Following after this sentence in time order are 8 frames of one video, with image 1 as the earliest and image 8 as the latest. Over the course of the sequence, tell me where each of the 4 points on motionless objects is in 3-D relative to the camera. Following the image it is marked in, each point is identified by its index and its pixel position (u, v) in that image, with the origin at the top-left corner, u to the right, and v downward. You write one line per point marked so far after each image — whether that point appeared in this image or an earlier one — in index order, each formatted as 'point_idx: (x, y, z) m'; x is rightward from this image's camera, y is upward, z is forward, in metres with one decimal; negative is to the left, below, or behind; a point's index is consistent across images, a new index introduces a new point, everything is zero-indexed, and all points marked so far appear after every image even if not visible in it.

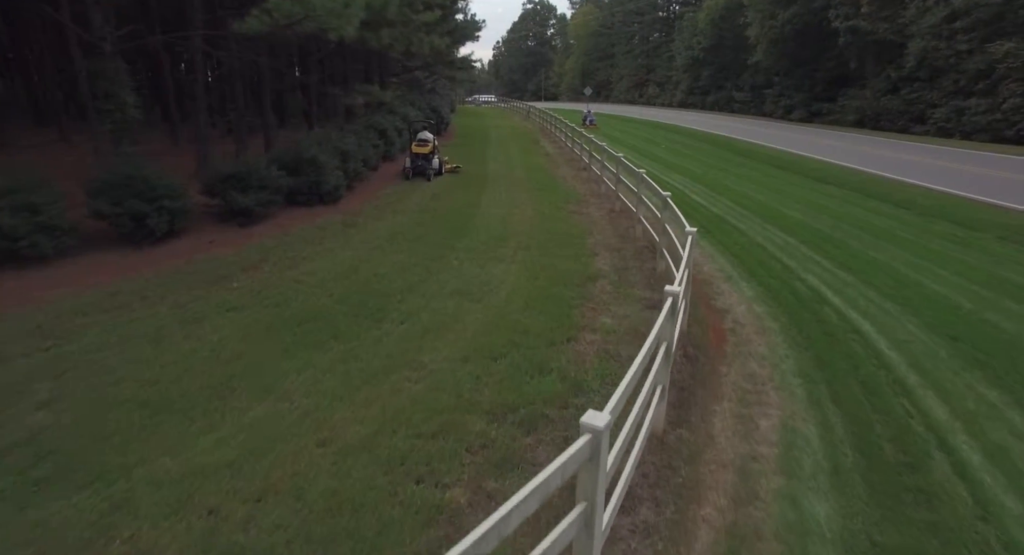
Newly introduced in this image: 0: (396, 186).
0: (-3.0, +2.3, +15.1) m
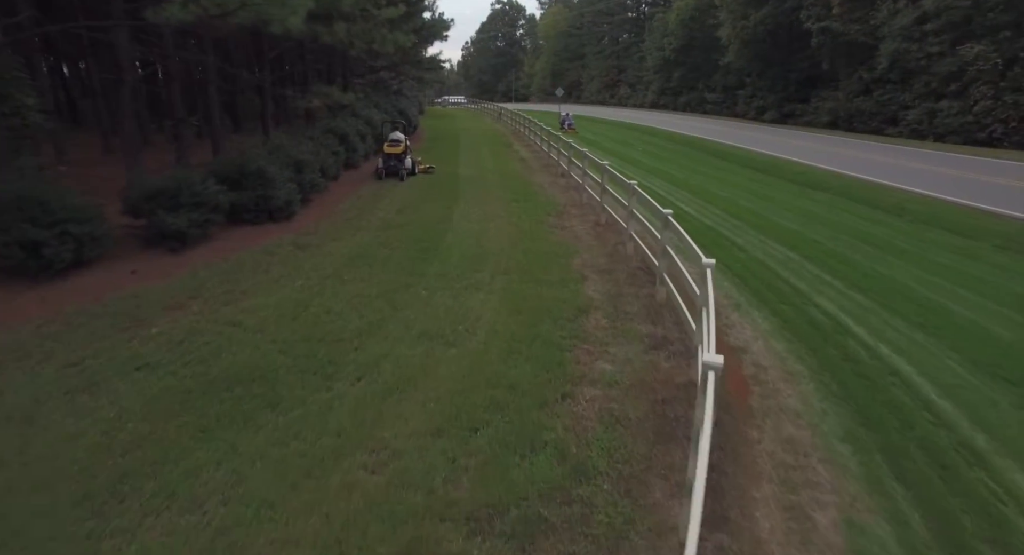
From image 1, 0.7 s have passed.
0: (-3.6, +1.9, +13.7) m
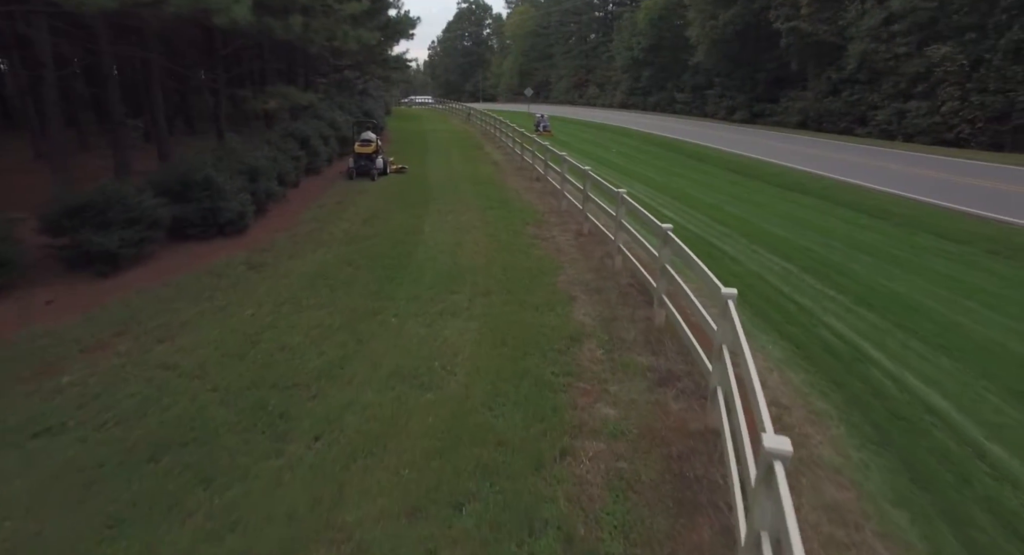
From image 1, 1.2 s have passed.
0: (-4.1, +1.5, +12.6) m
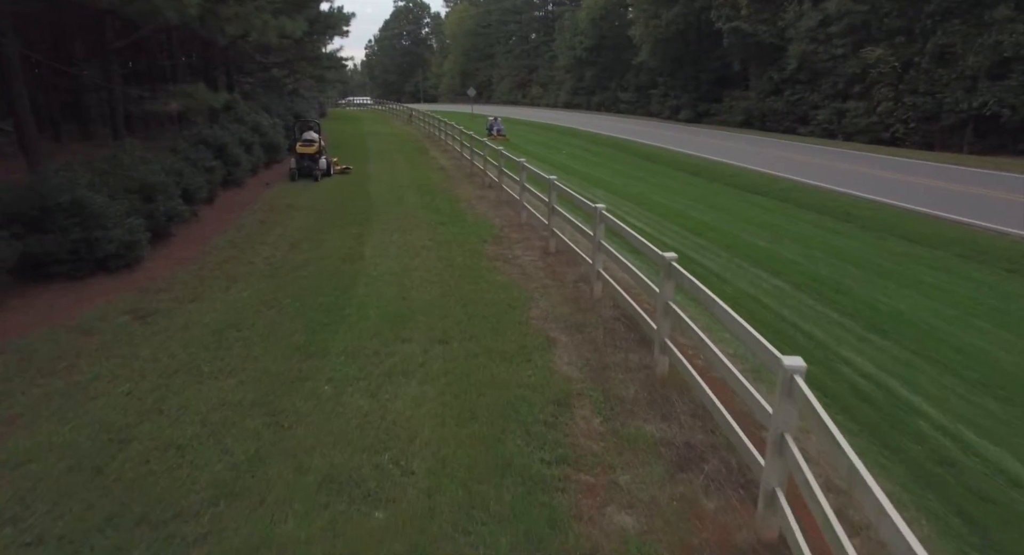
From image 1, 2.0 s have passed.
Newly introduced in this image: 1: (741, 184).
0: (-5.0, +0.9, +10.8) m
1: (+7.8, +3.2, +19.9) m
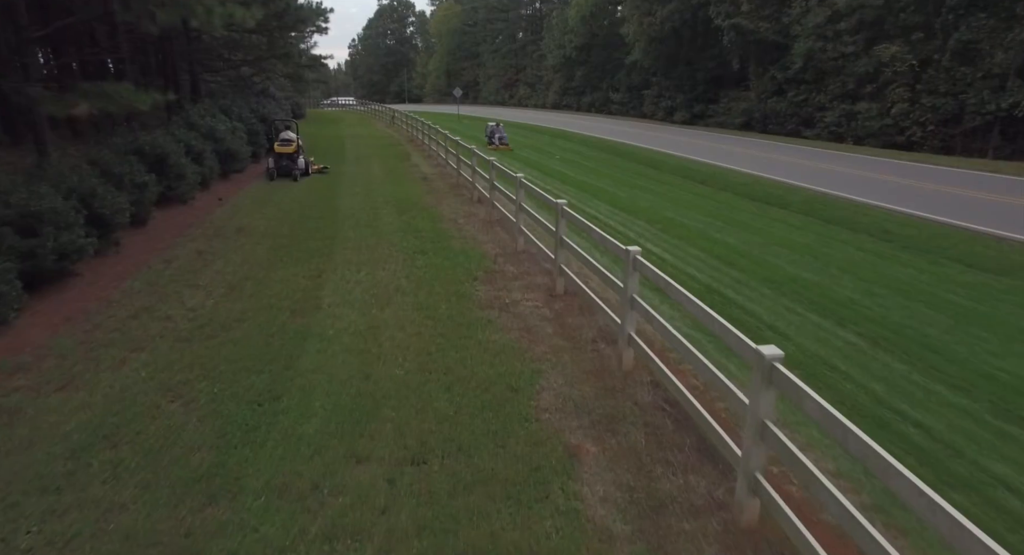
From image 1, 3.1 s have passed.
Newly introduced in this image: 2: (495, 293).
0: (-5.0, +0.2, +8.6) m
1: (+7.5, +2.6, +18.1) m
2: (-0.2, -0.2, +7.8) m
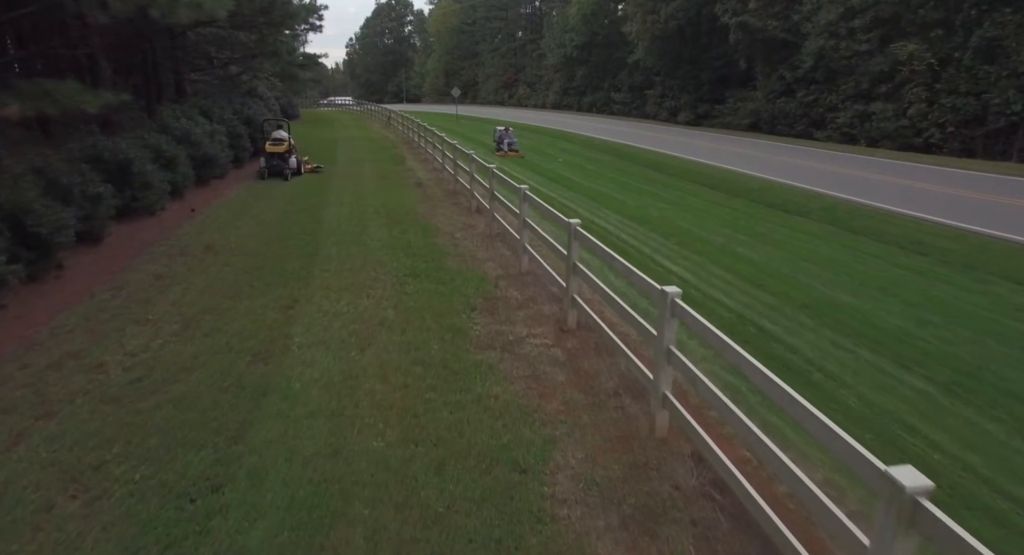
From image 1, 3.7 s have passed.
0: (-5.0, -0.1, +7.5) m
1: (+7.5, +2.2, +17.0) m
2: (-0.2, -0.6, +6.7) m
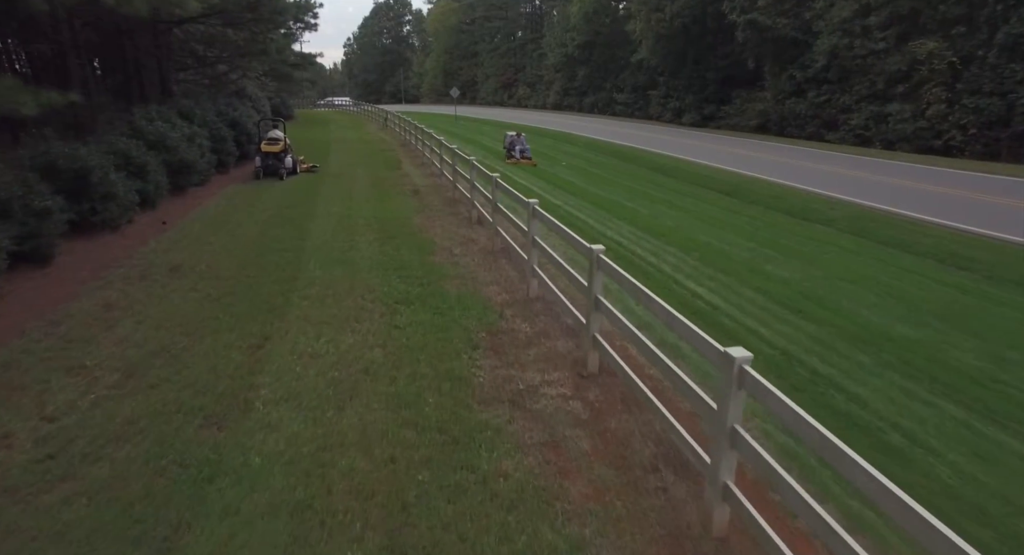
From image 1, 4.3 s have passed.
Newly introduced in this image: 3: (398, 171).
0: (-4.9, -0.5, +6.4) m
1: (+7.6, +1.9, +15.9) m
2: (-0.1, -0.9, +5.6) m
3: (-3.5, +3.2, +17.9) m
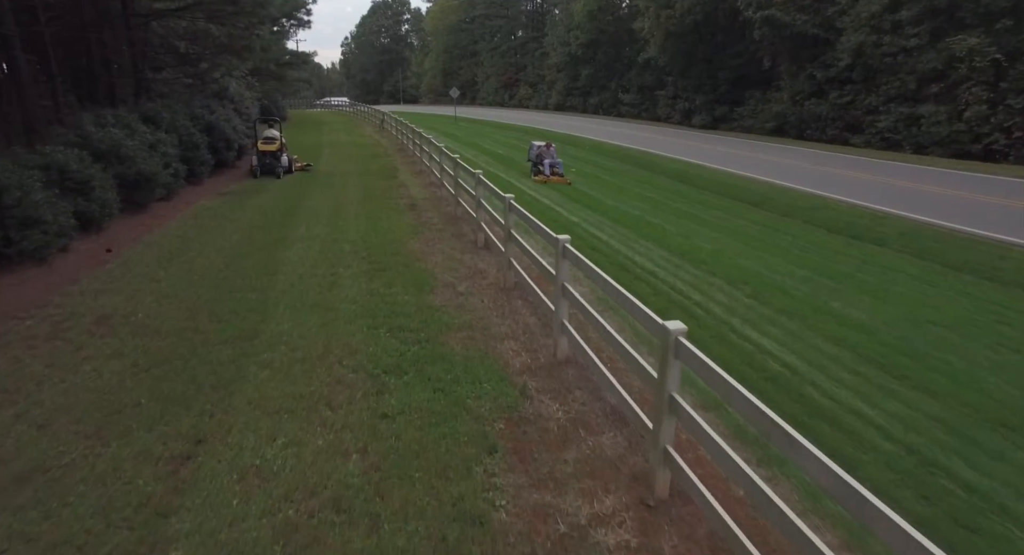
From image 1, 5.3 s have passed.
0: (-4.7, -1.0, +4.6) m
1: (+7.8, +1.3, +14.2) m
2: (+0.1, -1.5, +3.9) m
3: (-3.3, +2.7, +16.1) m
